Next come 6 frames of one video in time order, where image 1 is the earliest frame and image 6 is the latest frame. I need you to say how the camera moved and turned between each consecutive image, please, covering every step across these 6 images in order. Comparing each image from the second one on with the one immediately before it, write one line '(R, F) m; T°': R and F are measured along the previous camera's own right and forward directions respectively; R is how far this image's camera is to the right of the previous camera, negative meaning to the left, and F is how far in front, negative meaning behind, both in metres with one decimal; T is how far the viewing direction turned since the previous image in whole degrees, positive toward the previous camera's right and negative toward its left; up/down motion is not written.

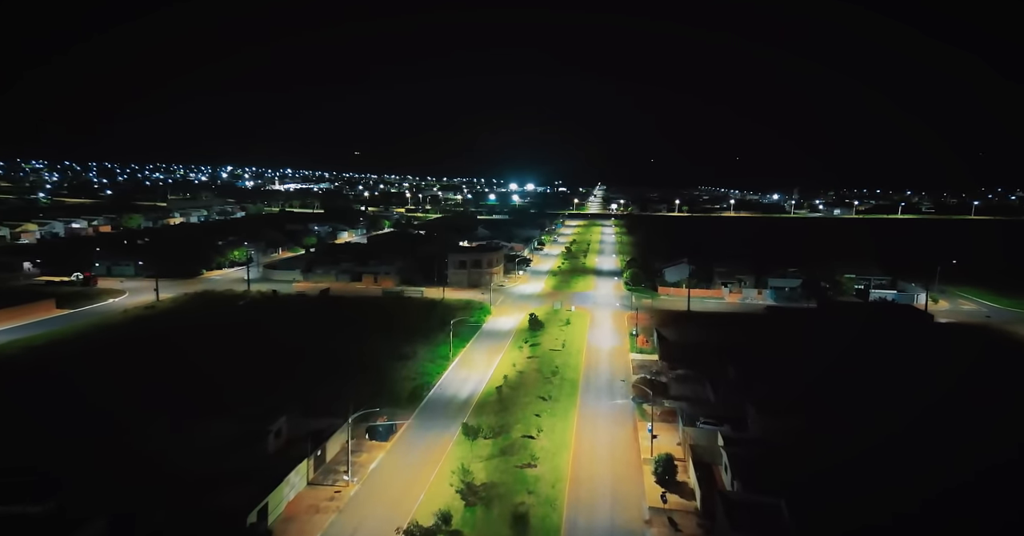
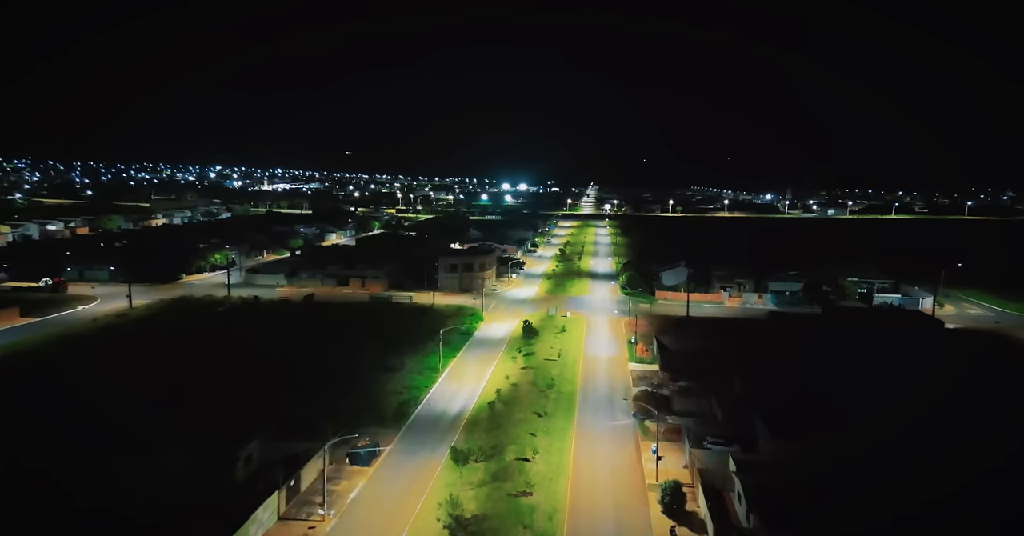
(0.0, +1.1) m; +1°
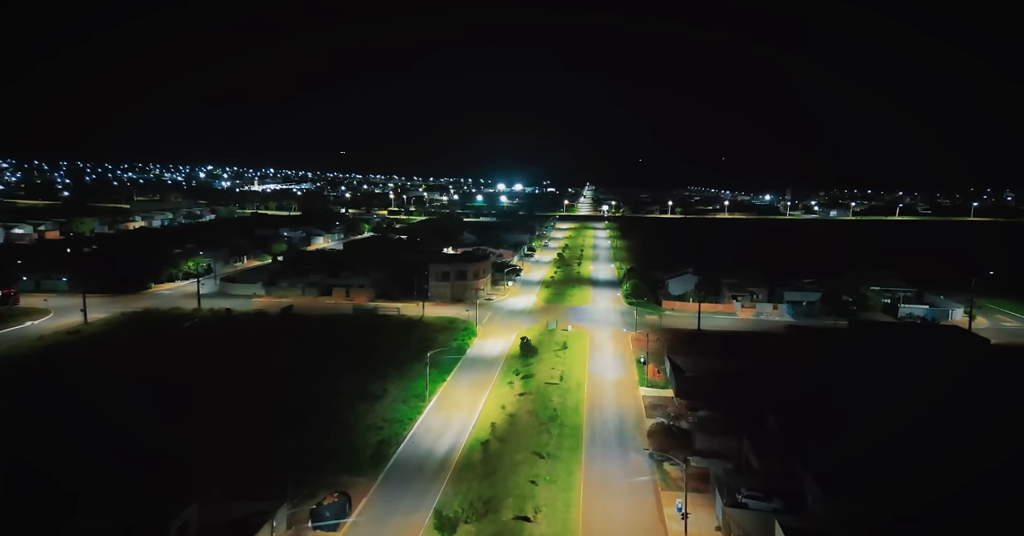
(0.0, +2.3) m; 0°
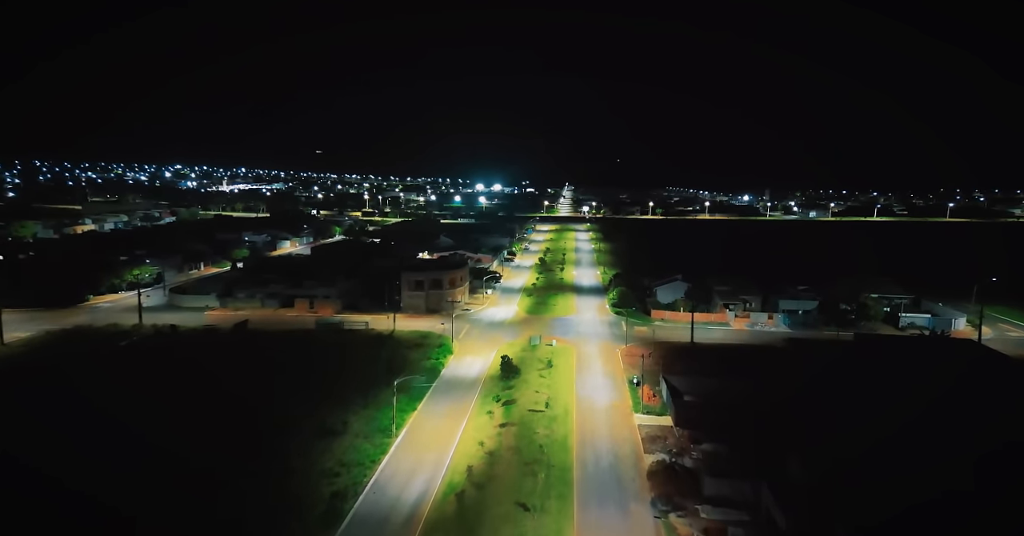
(0.0, +2.1) m; +2°
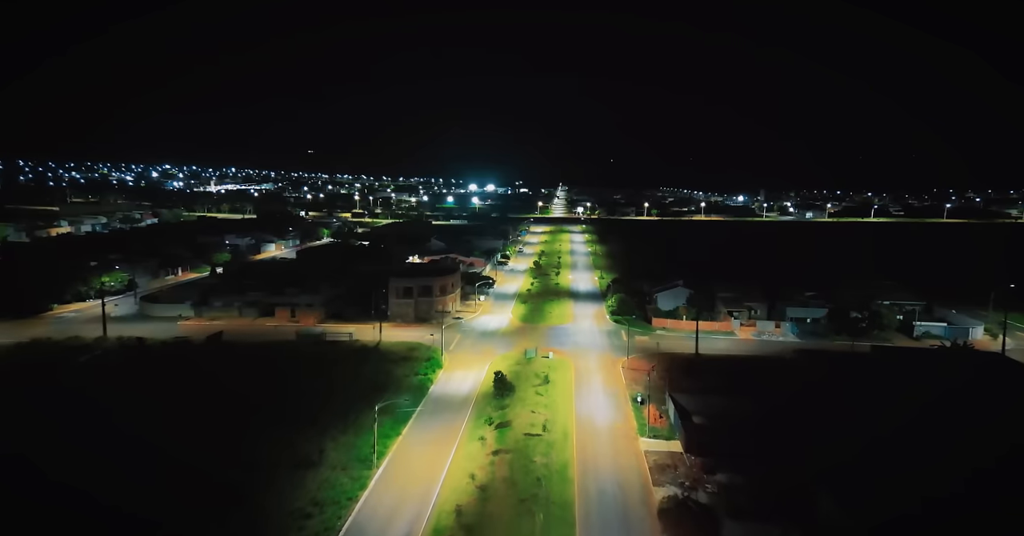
(0.0, +1.5) m; +1°
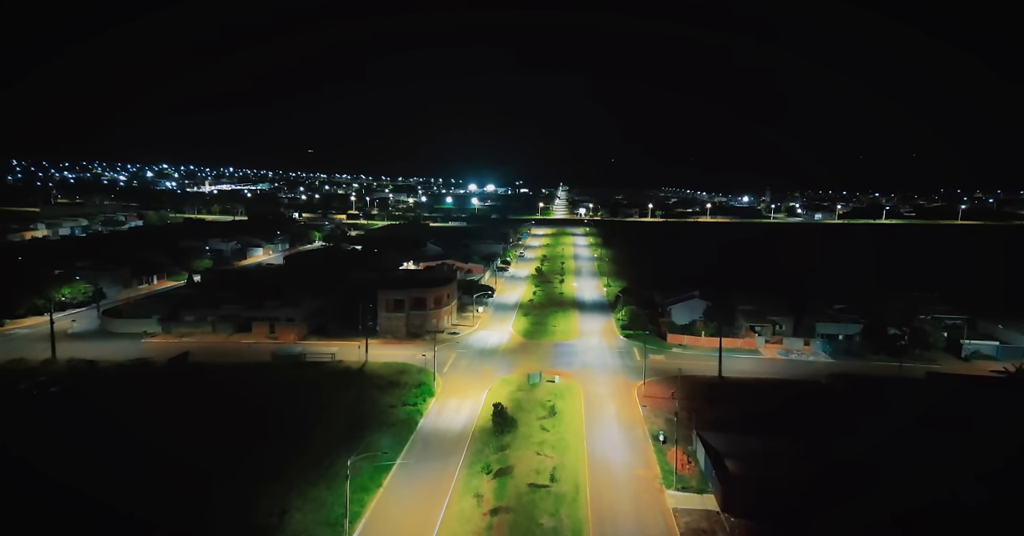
(0.0, +2.4) m; 0°
